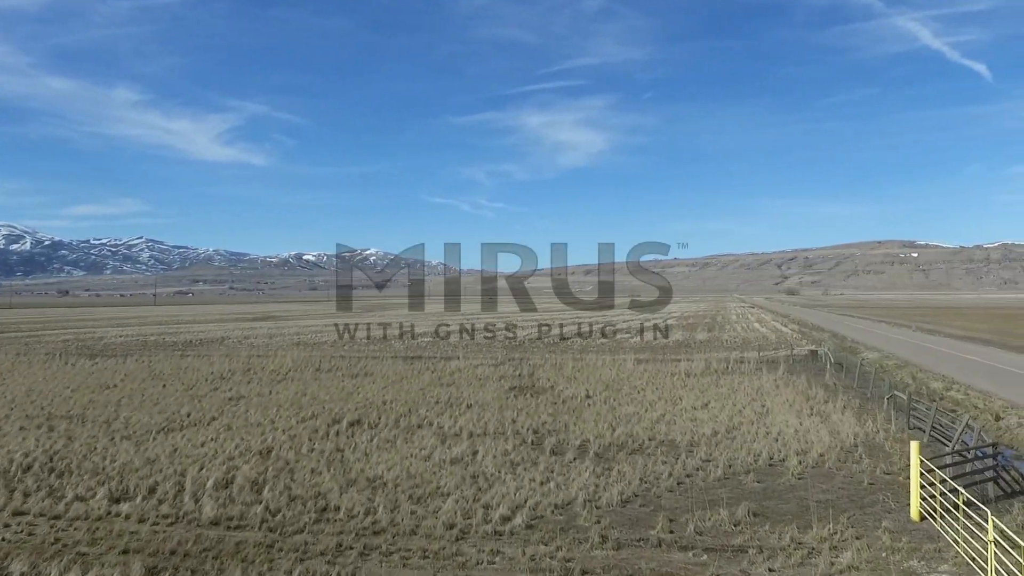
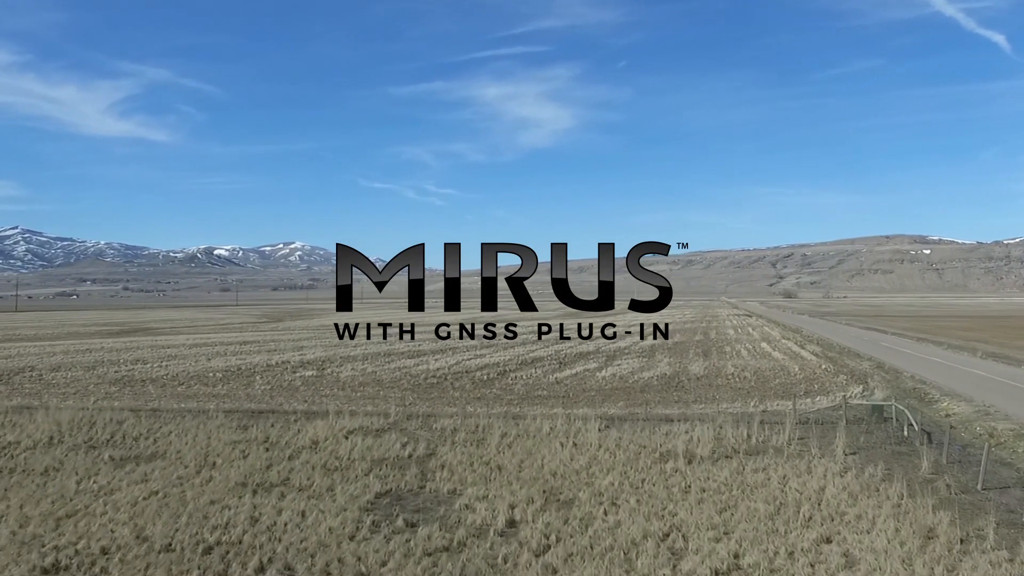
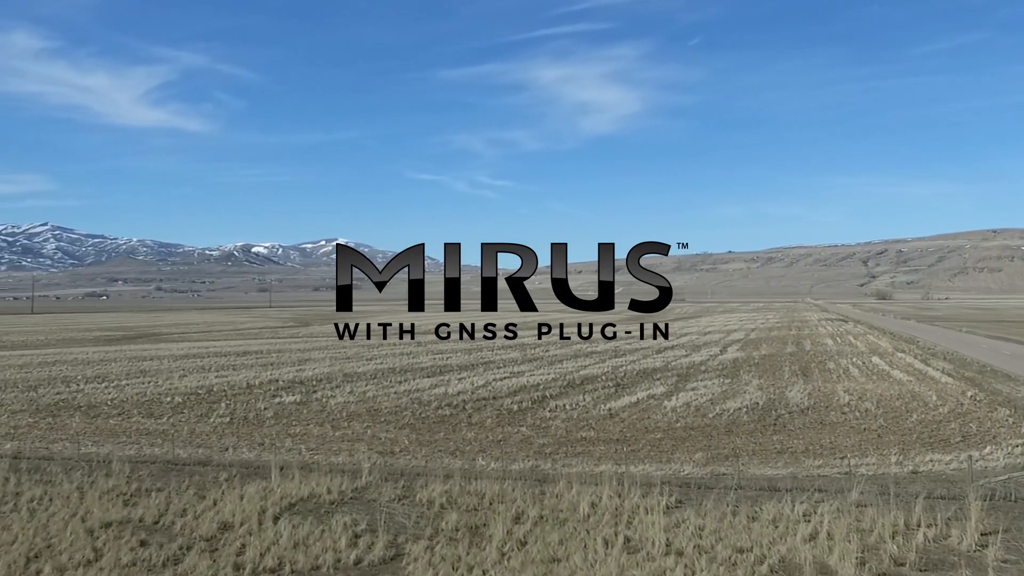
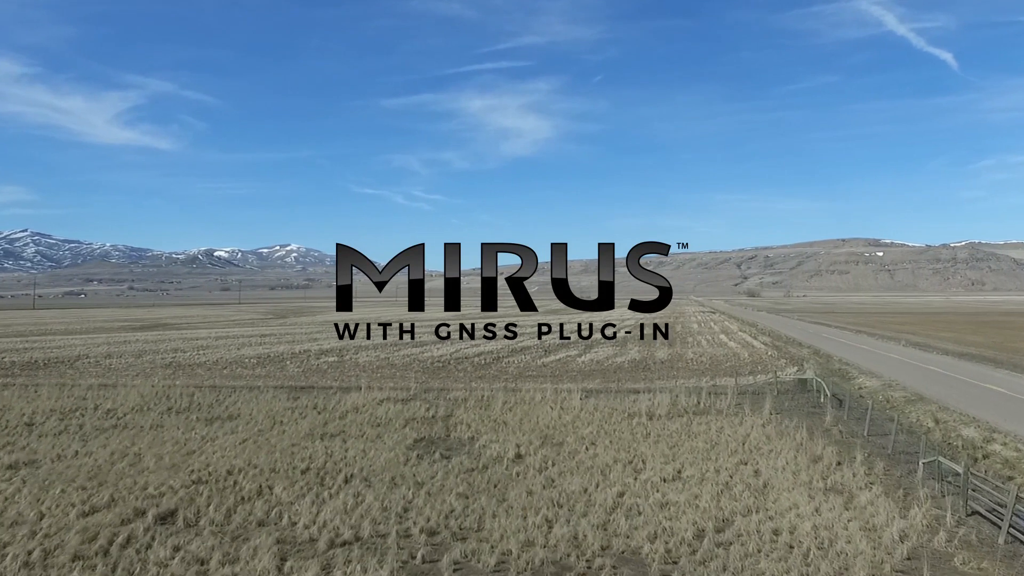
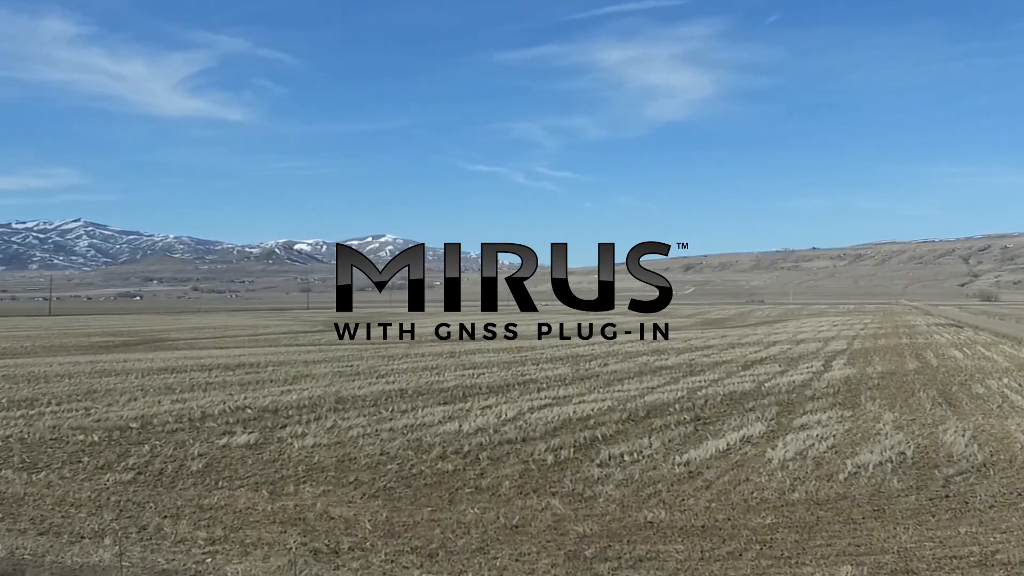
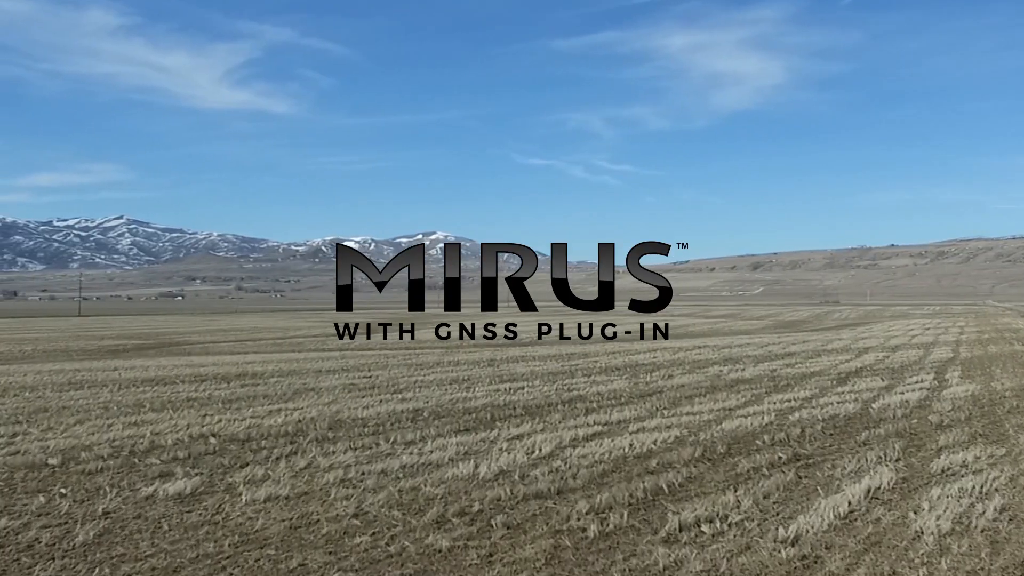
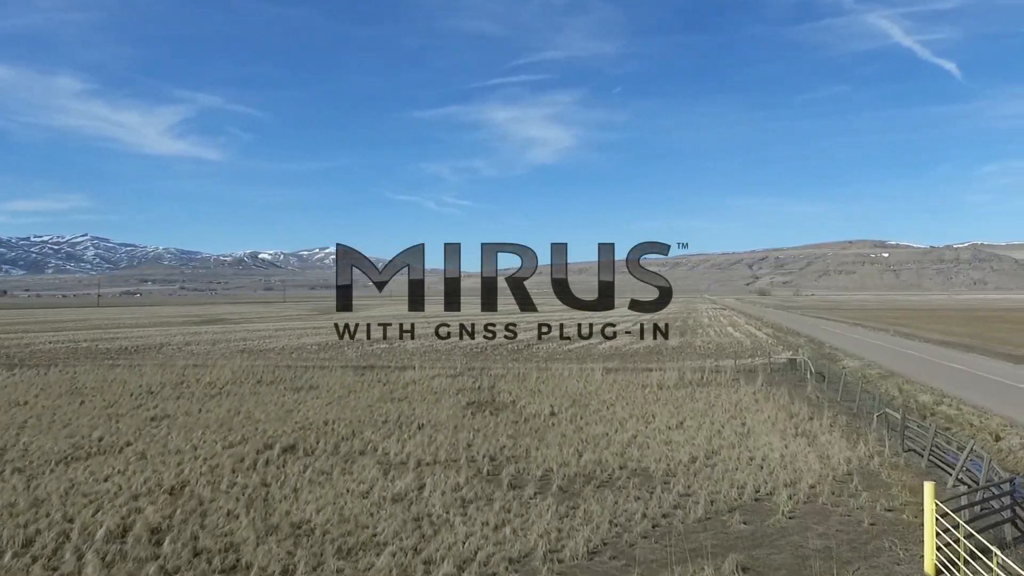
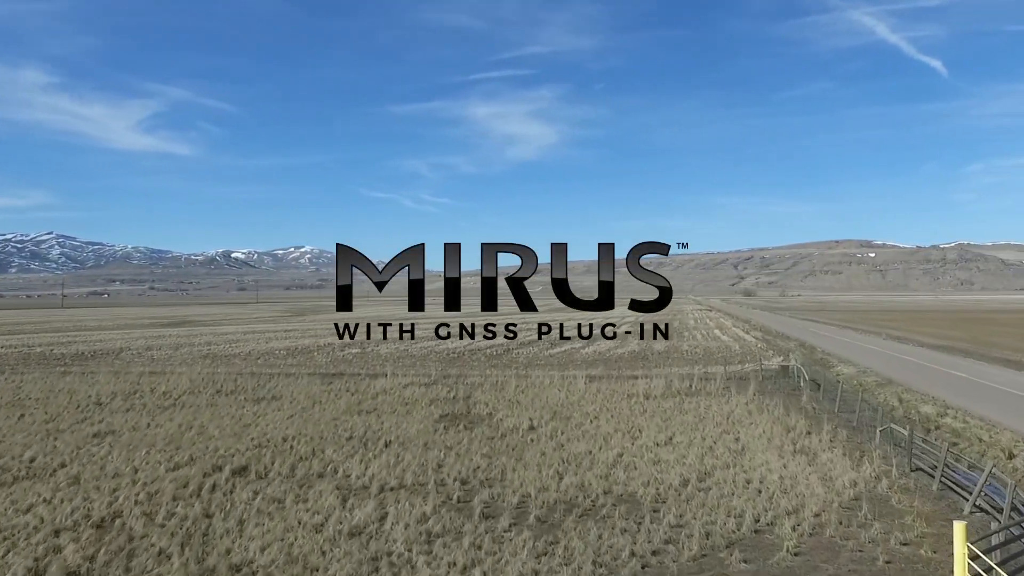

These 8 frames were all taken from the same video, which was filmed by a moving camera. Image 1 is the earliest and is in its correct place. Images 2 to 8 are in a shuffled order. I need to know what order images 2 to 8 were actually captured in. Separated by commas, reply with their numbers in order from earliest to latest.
7, 8, 4, 2, 3, 5, 6
